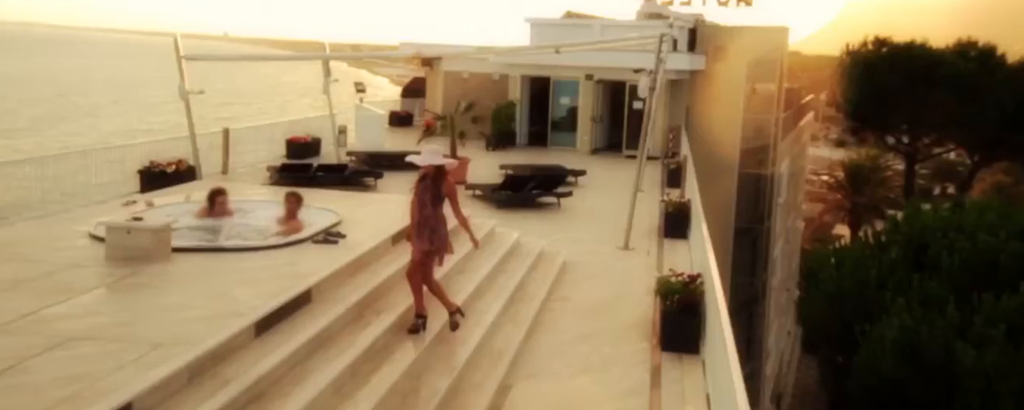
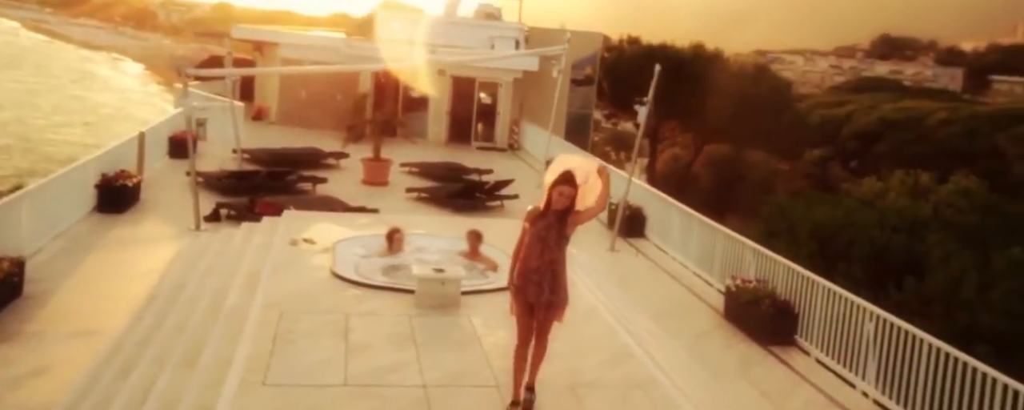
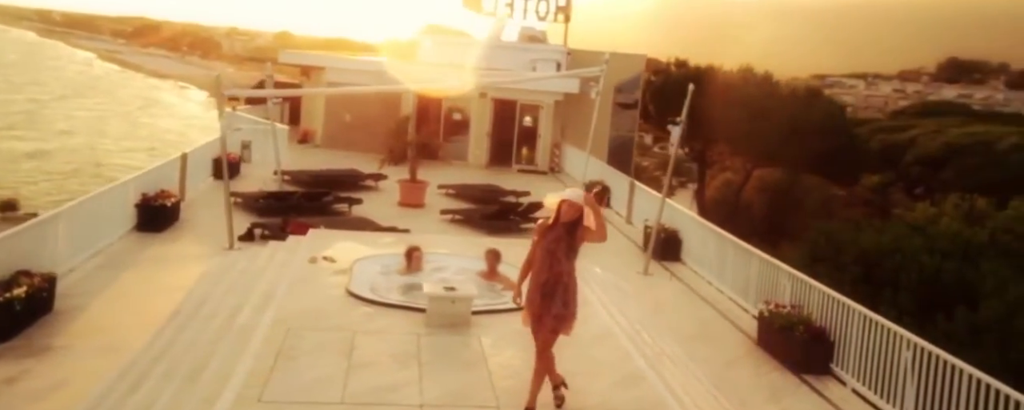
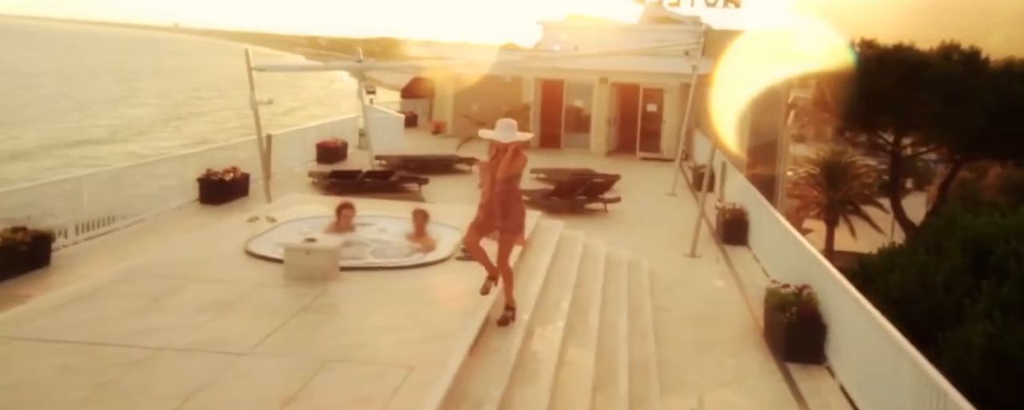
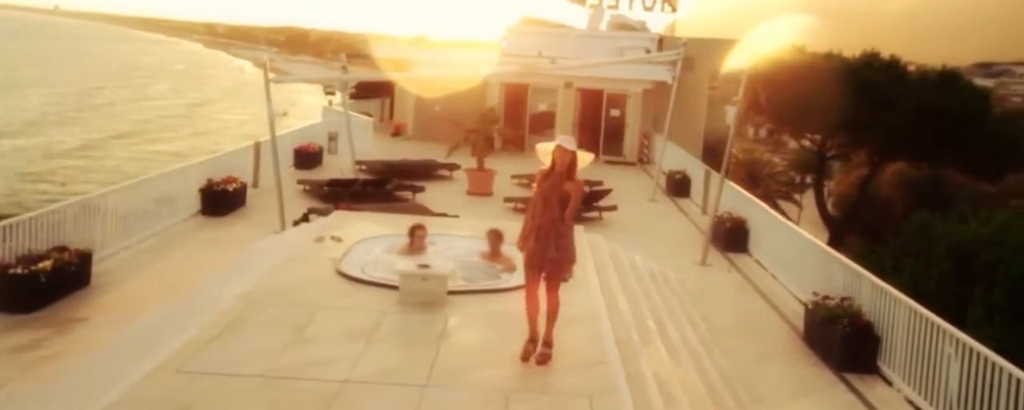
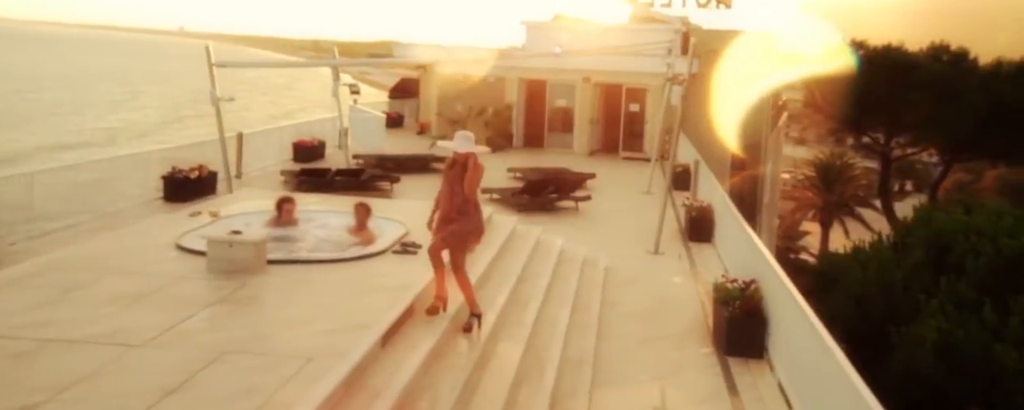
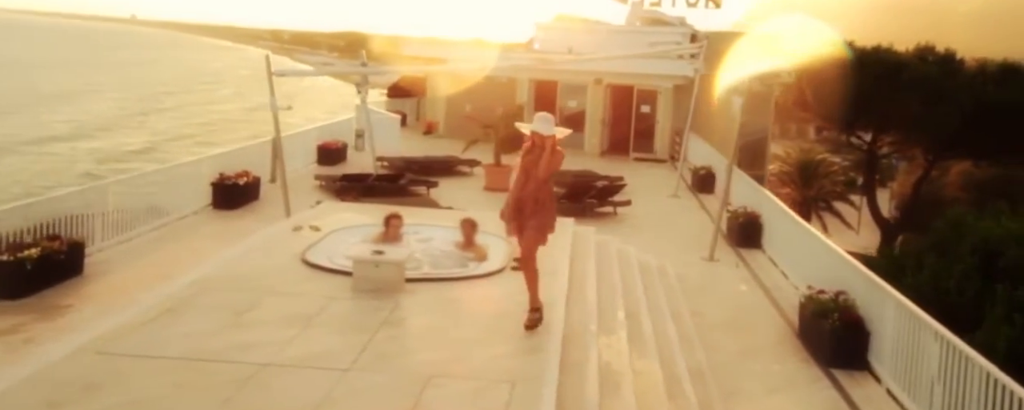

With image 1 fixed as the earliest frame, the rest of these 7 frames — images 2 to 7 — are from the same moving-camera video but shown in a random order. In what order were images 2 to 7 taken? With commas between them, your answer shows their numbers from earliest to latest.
6, 4, 7, 5, 3, 2
